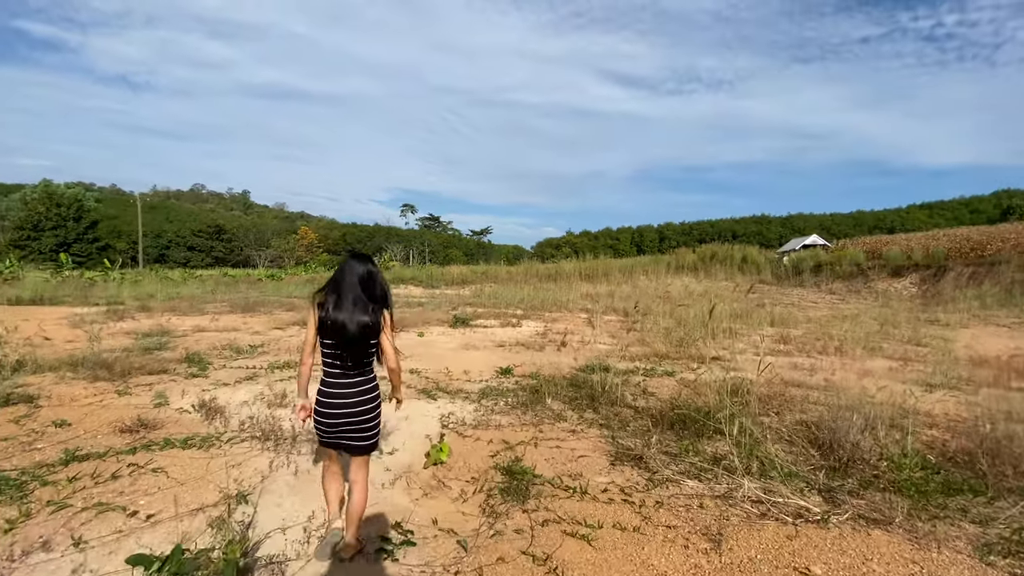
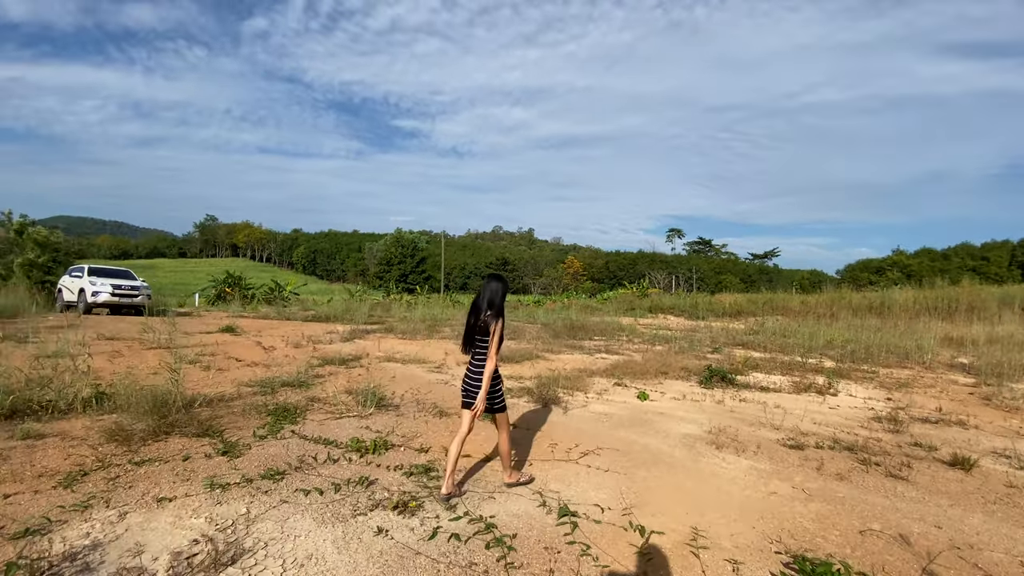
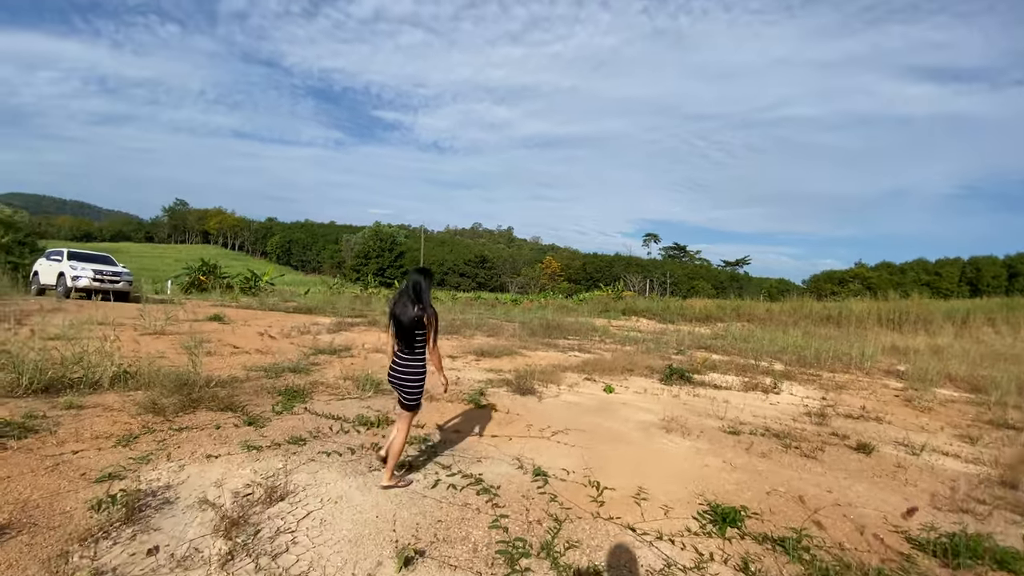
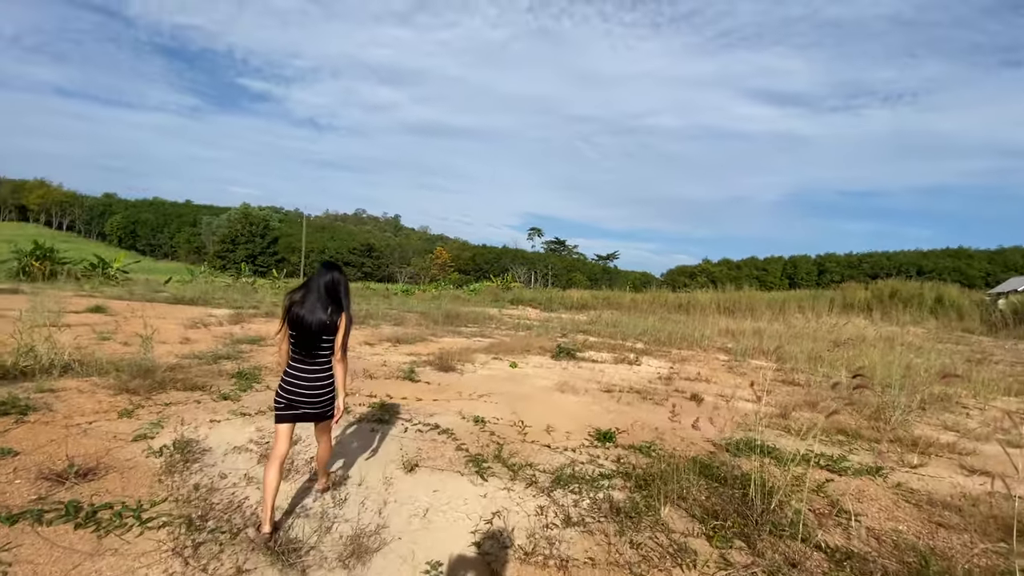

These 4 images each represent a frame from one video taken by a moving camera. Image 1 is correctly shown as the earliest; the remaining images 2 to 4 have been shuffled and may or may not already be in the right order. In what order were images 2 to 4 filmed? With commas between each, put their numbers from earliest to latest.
4, 3, 2
